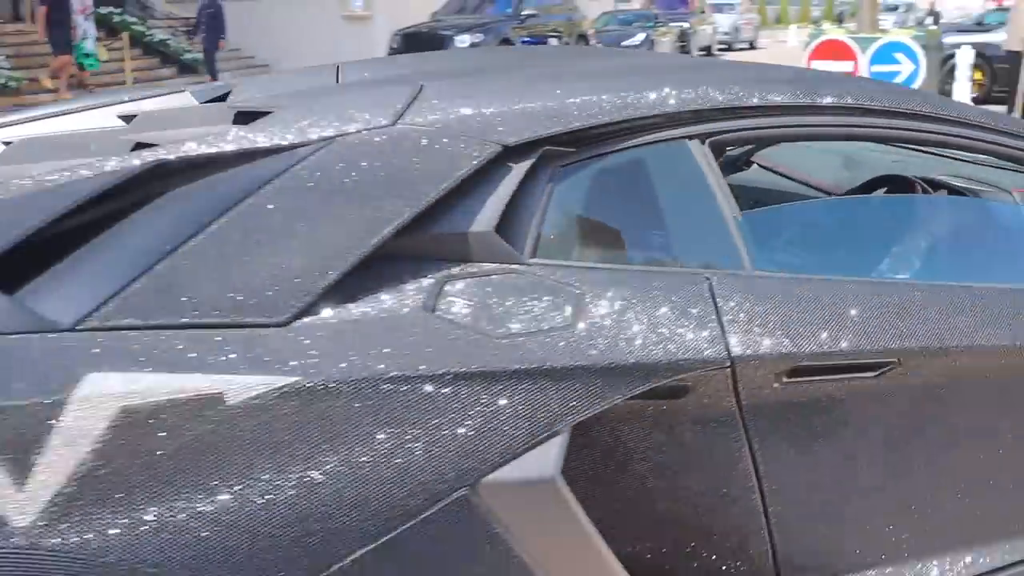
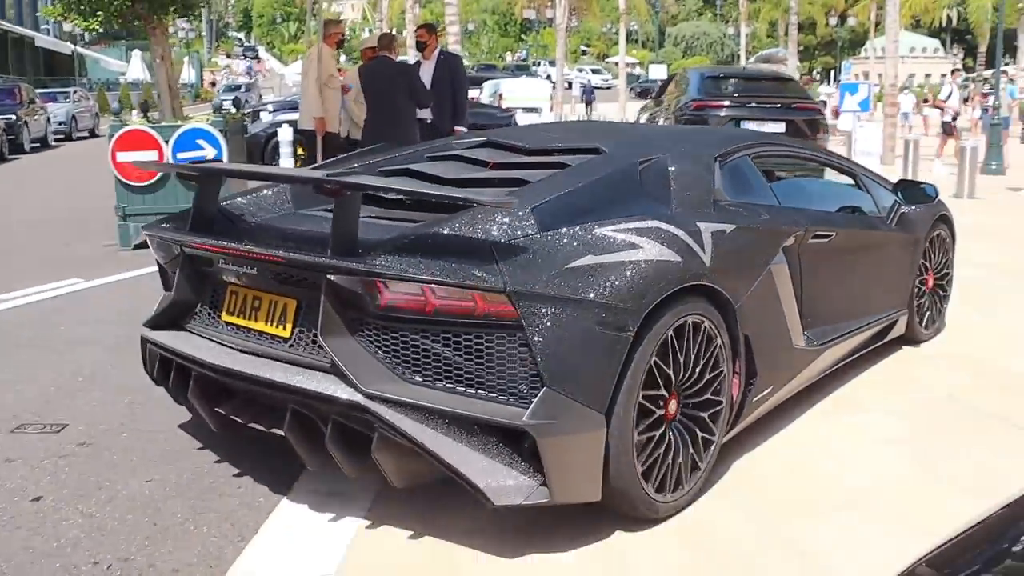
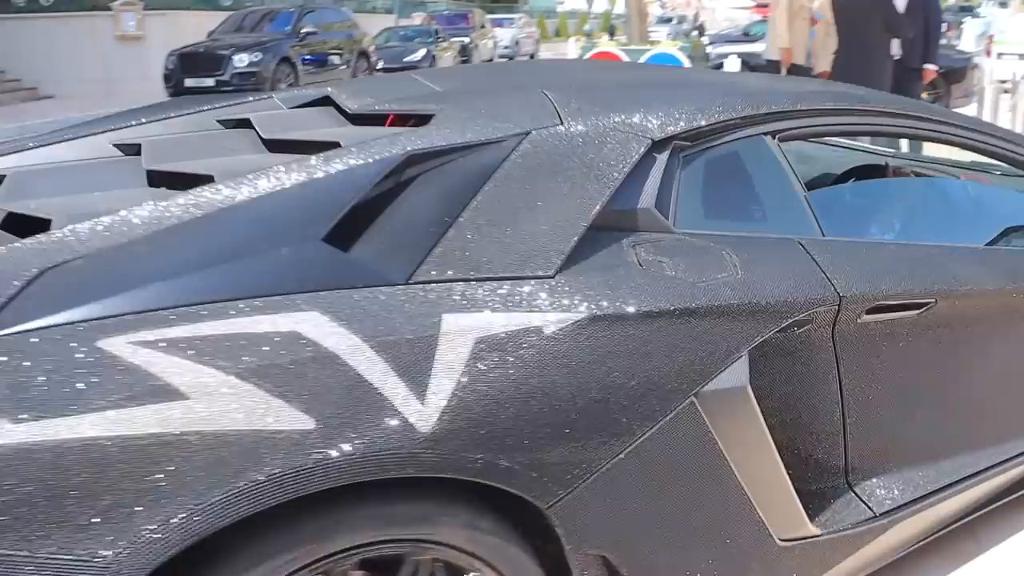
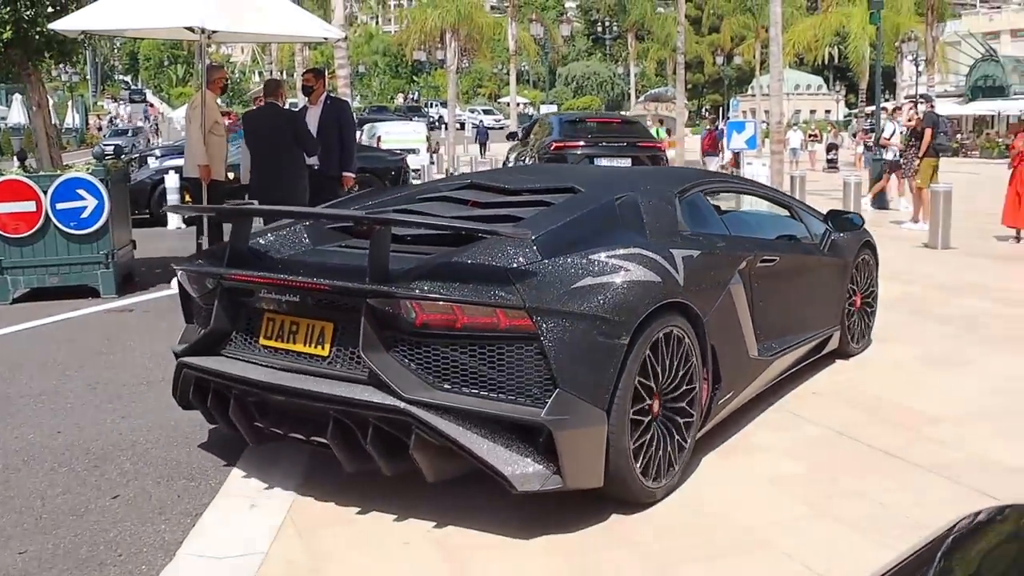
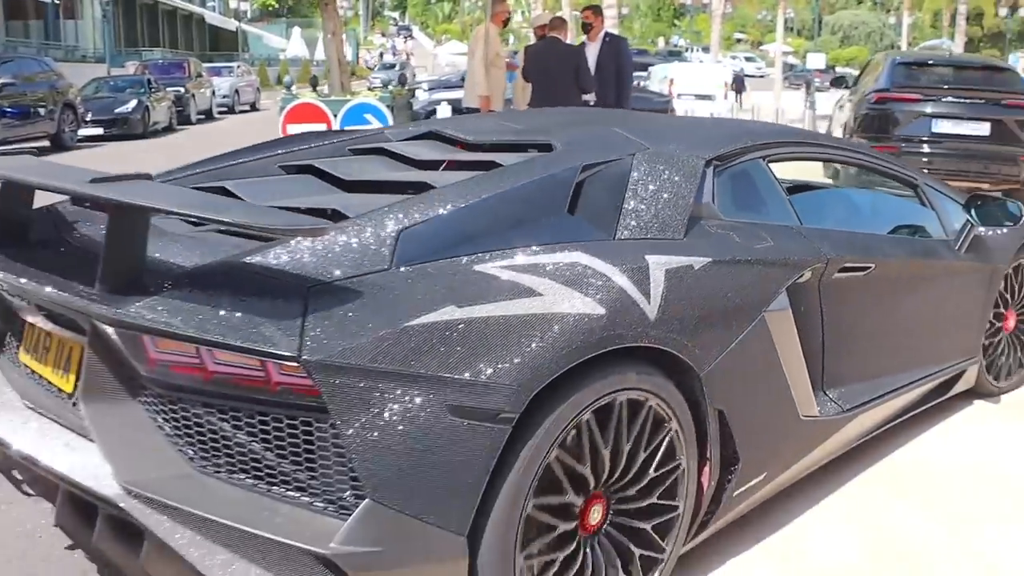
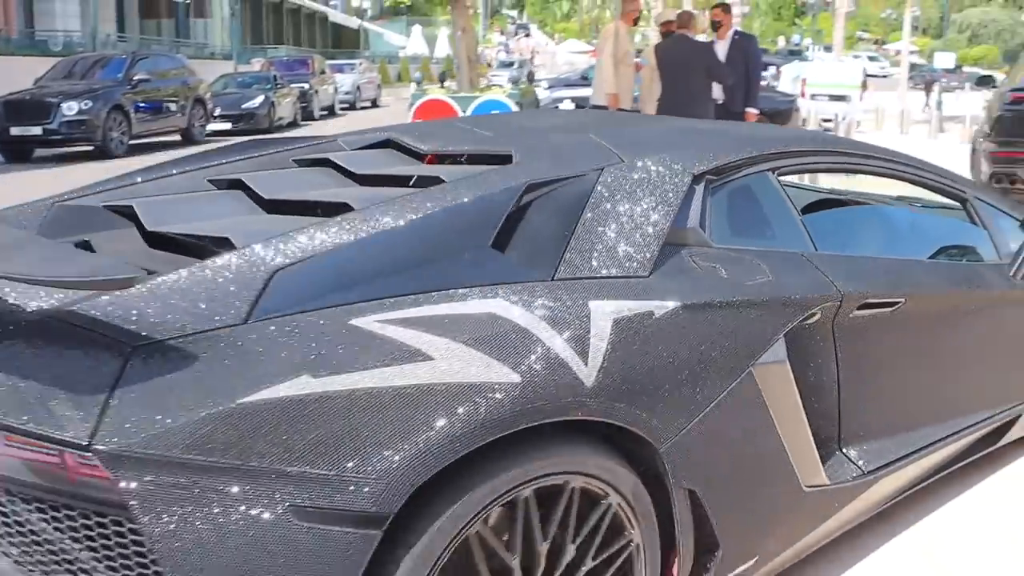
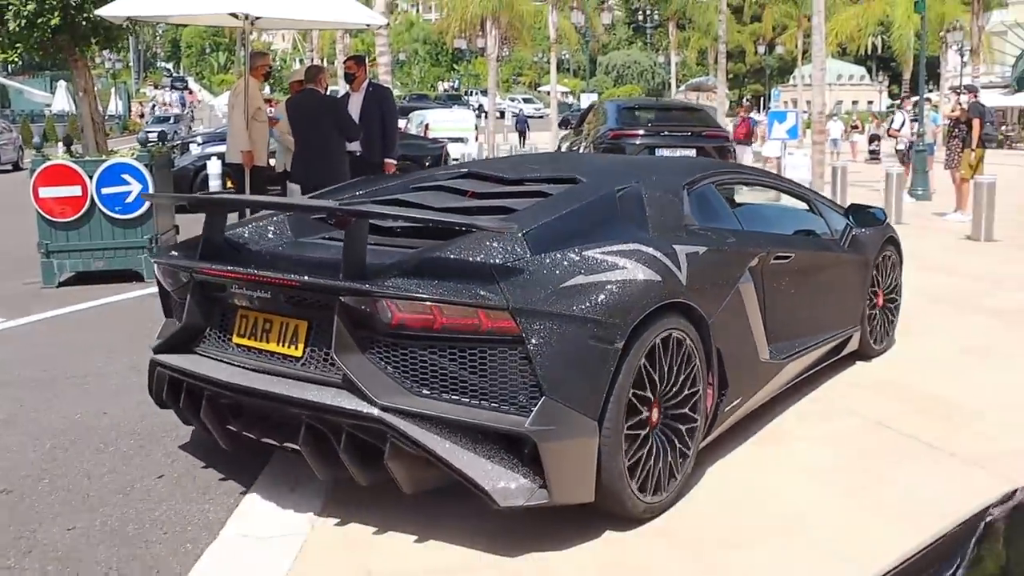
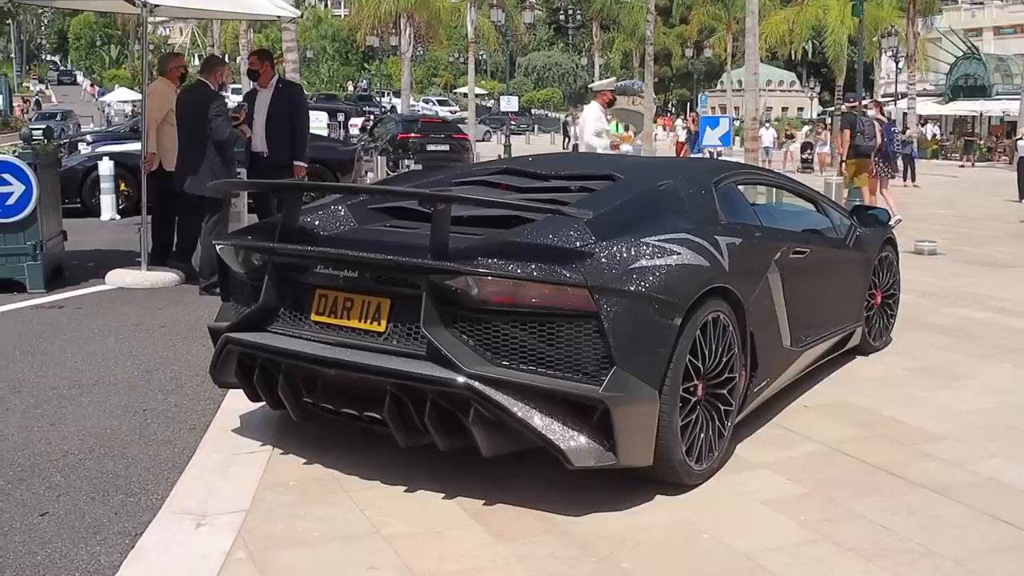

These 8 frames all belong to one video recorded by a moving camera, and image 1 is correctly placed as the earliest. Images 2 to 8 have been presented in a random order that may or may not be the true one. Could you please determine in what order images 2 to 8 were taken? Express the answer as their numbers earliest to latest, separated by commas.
3, 6, 5, 2, 7, 4, 8
